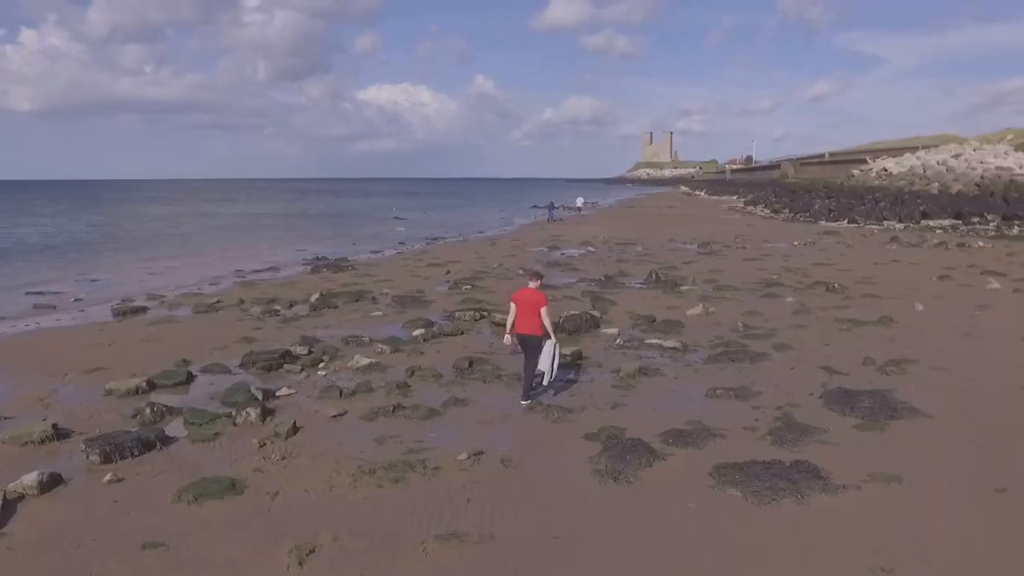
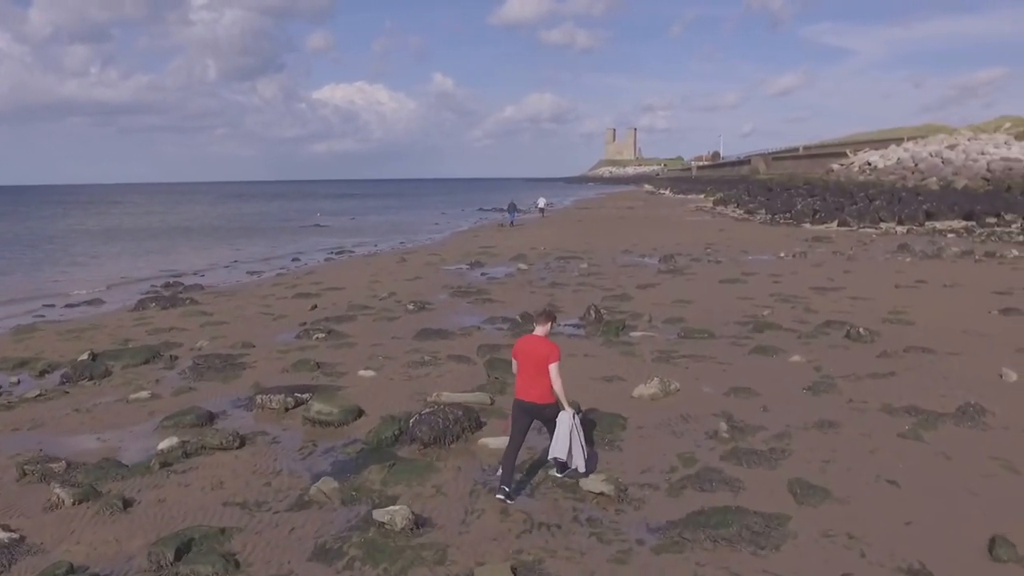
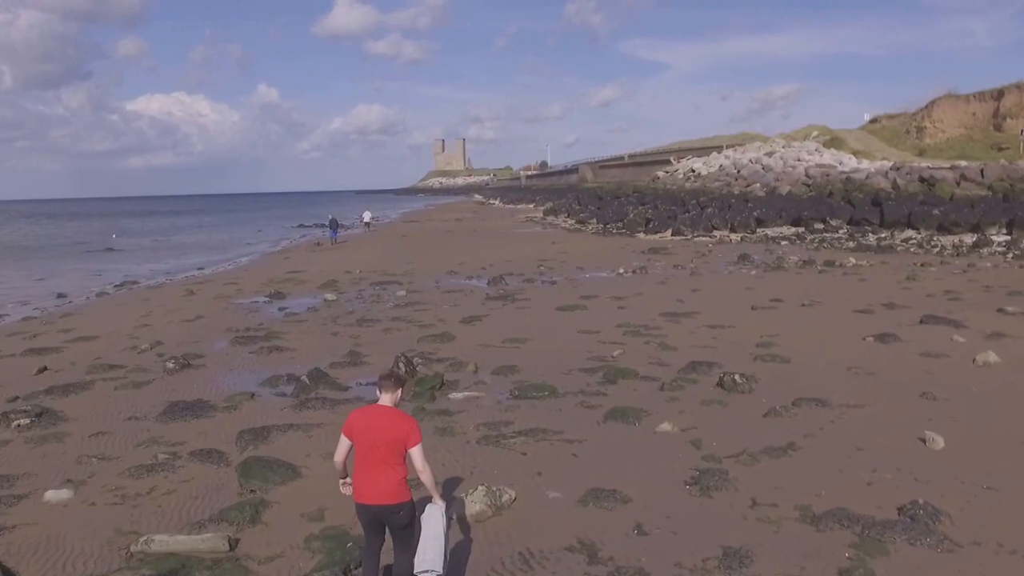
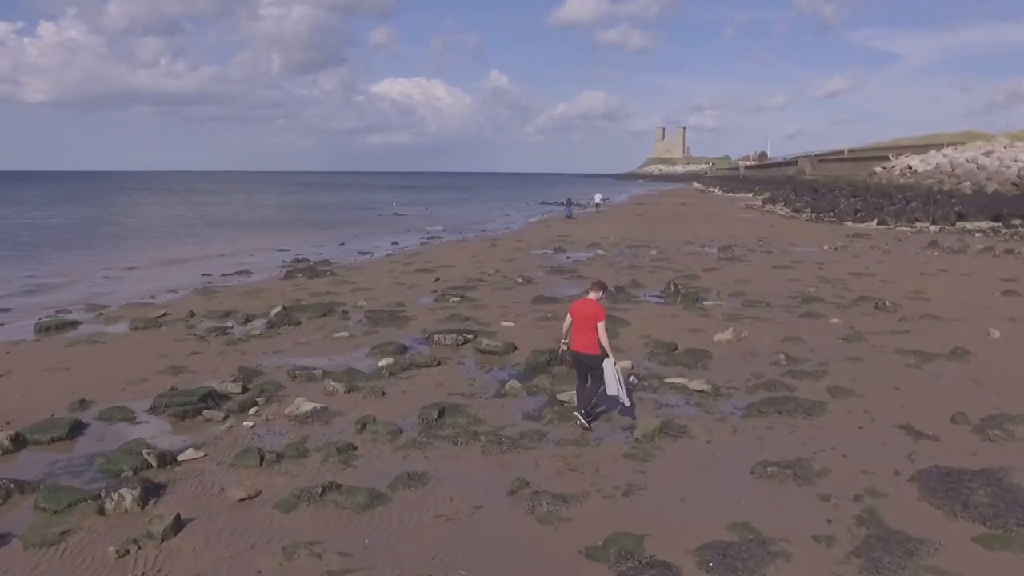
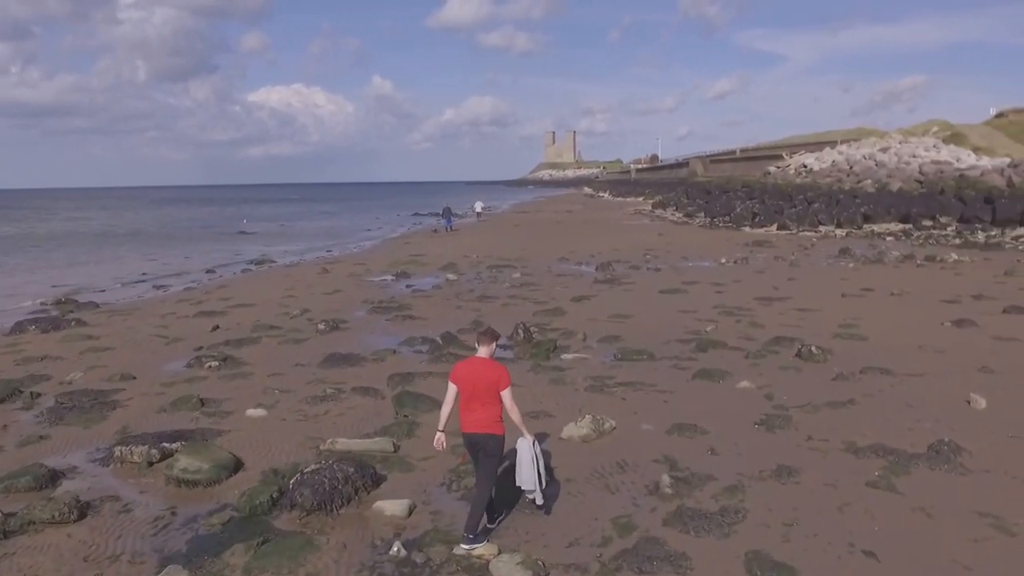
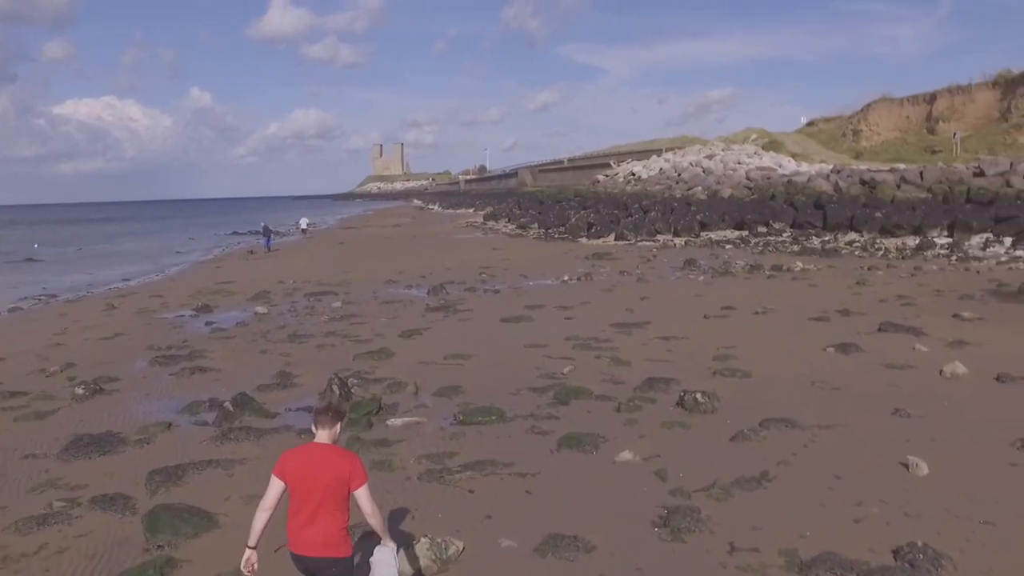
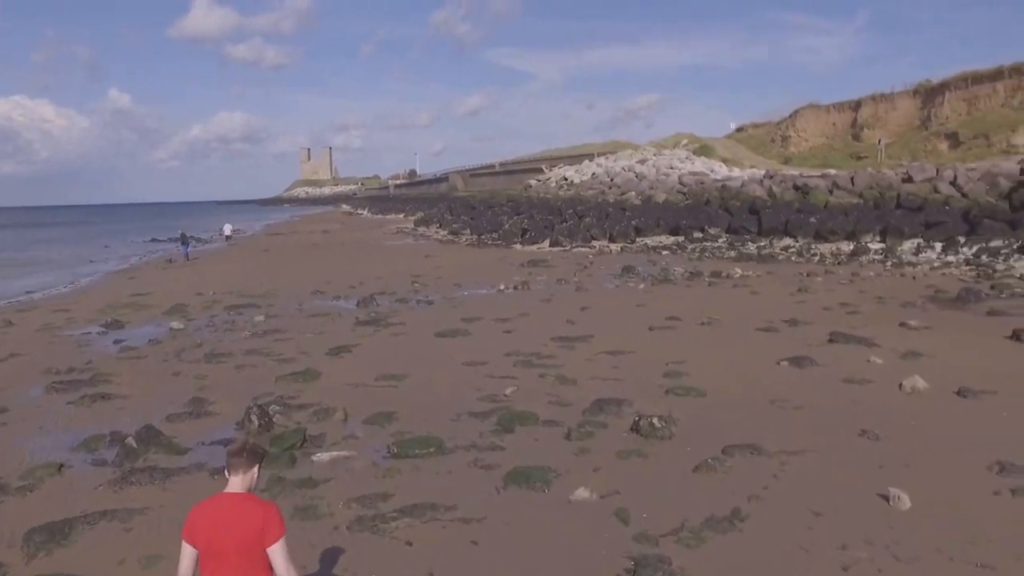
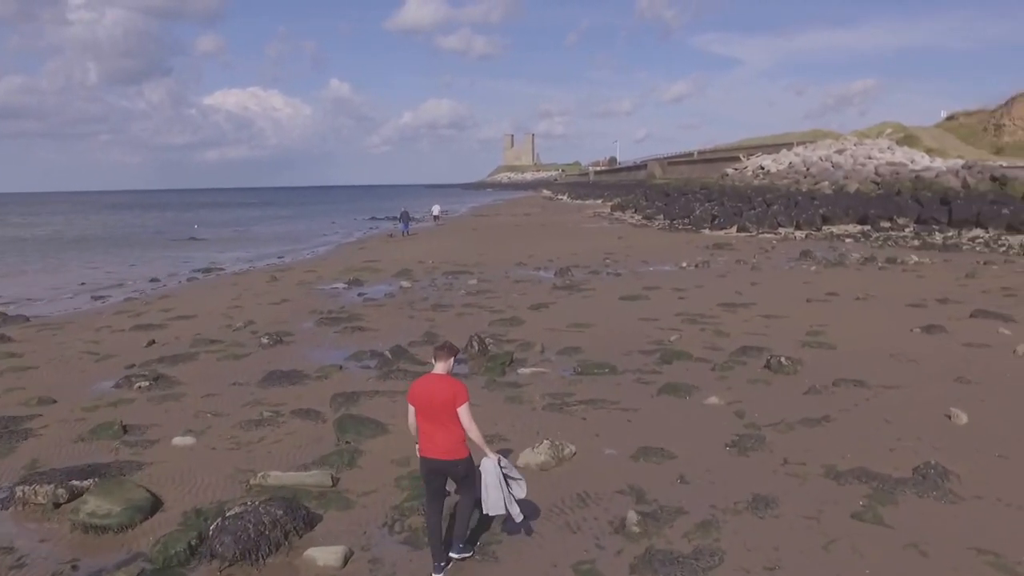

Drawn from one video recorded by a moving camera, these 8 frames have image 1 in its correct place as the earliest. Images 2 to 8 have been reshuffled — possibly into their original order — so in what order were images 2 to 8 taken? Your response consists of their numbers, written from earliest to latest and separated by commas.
4, 2, 5, 8, 3, 6, 7
